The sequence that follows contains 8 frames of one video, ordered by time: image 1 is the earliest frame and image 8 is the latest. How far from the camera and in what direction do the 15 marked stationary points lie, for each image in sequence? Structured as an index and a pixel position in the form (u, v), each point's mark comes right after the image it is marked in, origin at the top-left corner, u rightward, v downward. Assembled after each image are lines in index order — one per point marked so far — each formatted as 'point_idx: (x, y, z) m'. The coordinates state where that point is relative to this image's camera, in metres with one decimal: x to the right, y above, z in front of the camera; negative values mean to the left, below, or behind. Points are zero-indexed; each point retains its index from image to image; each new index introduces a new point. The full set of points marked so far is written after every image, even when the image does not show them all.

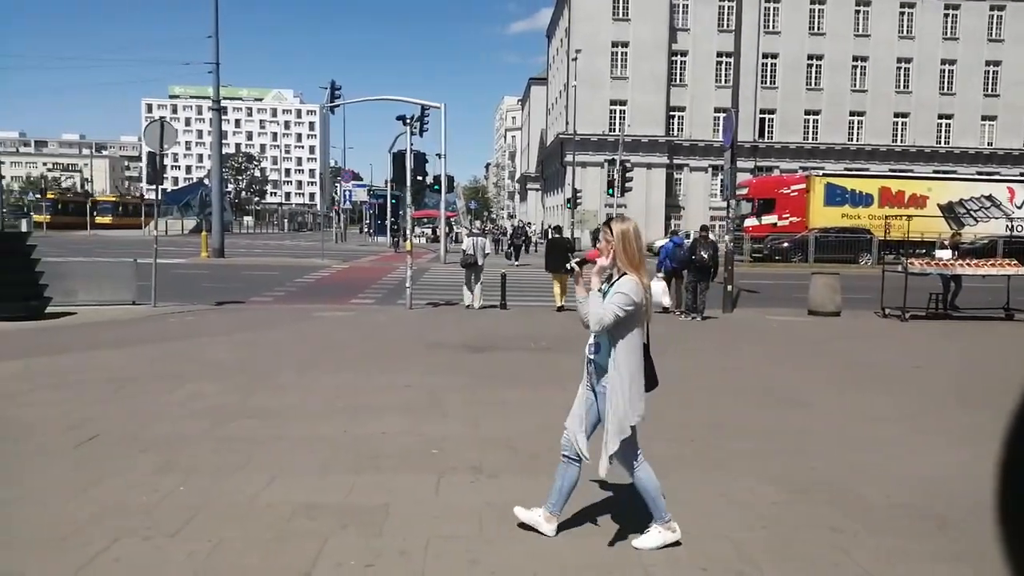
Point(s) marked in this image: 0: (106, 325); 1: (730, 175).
0: (-6.6, -0.6, +13.3) m
1: (+5.1, +2.6, +19.0) m
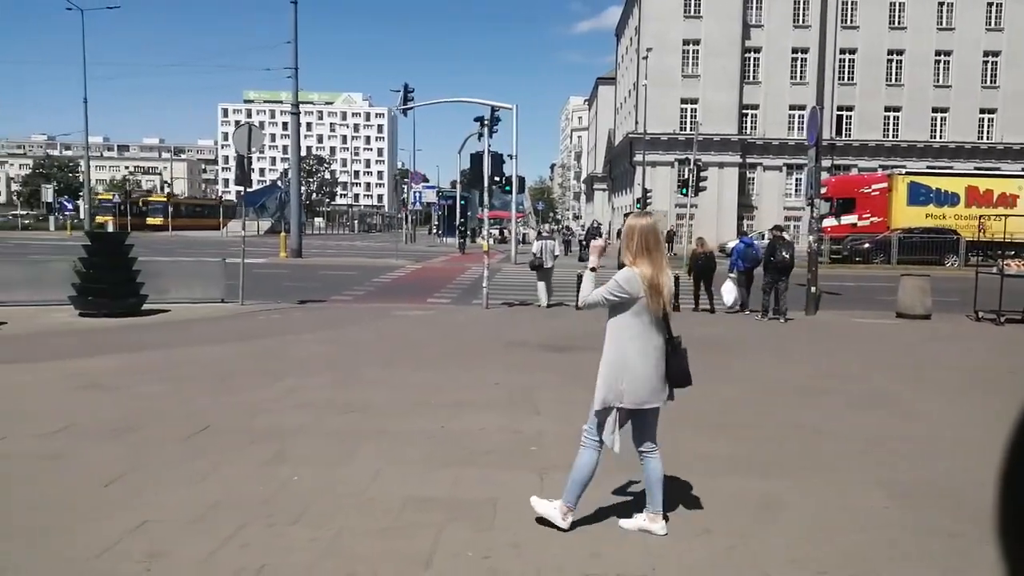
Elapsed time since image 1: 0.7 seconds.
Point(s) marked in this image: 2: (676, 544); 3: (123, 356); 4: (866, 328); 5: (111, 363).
0: (-5.3, -0.6, +13.8) m
1: (+6.9, +2.6, +18.5) m
2: (+0.9, -1.4, +4.4) m
3: (-4.8, -0.8, +10.1) m
4: (+6.5, -0.7, +14.8) m
5: (-4.6, -0.9, +9.3) m
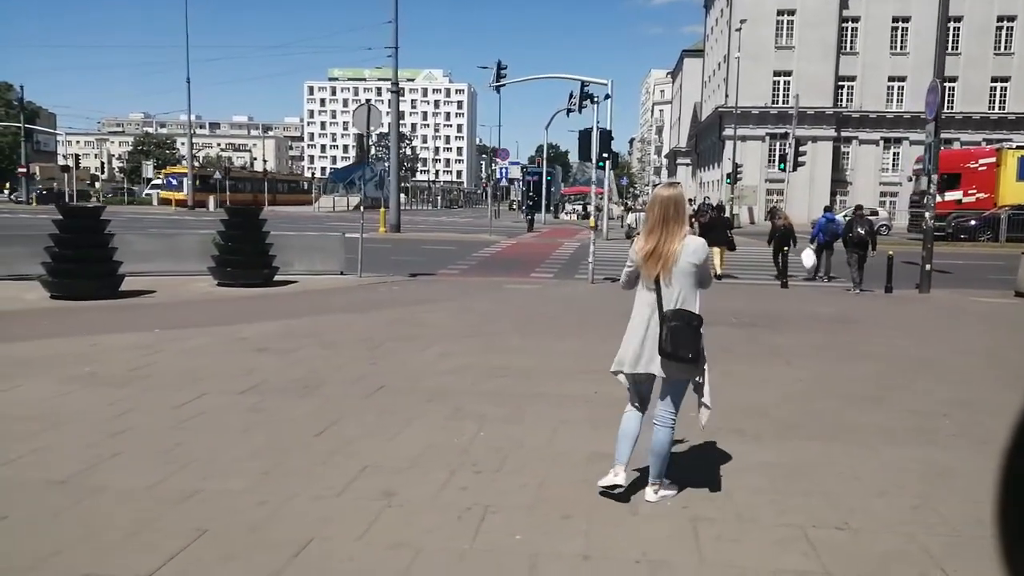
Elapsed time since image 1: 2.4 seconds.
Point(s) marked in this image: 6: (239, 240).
0: (-3.3, -0.1, +14.6) m
1: (+9.3, +3.1, +18.1) m
2: (+2.0, -1.2, +4.7) m
3: (-3.1, -0.5, +10.8) m
4: (+8.5, -0.3, +14.5) m
5: (-3.0, -0.5, +10.0) m
6: (-5.0, +0.9, +15.1) m
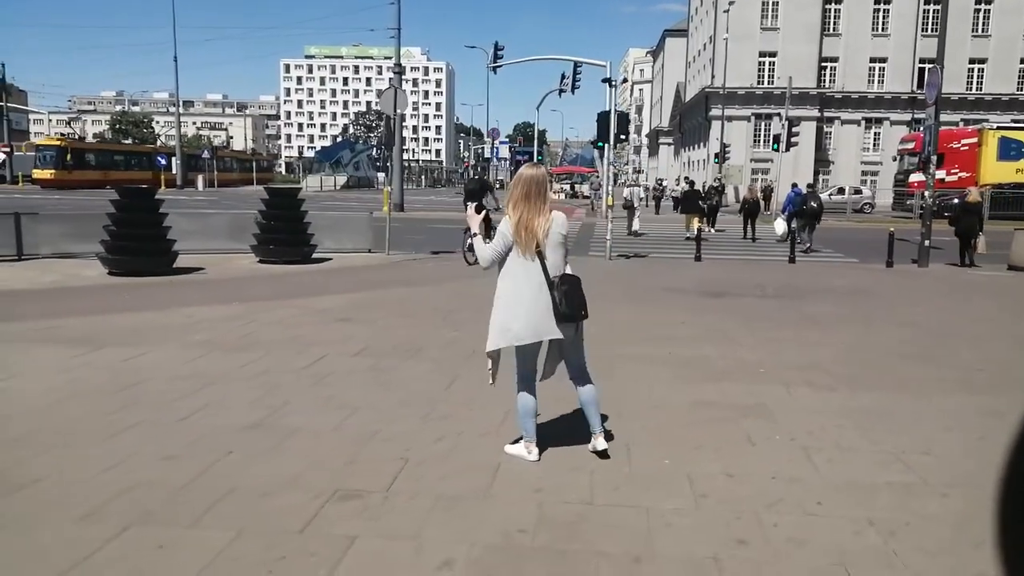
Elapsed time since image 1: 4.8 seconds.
0: (-2.7, +0.3, +15.3) m
1: (+9.8, +3.7, +19.1) m
2: (+2.8, -1.0, +5.6) m
3: (-2.4, -0.1, +11.6) m
4: (+9.1, +0.2, +15.6) m
5: (-2.3, -0.2, +10.8) m
6: (-4.4, +1.3, +15.7) m
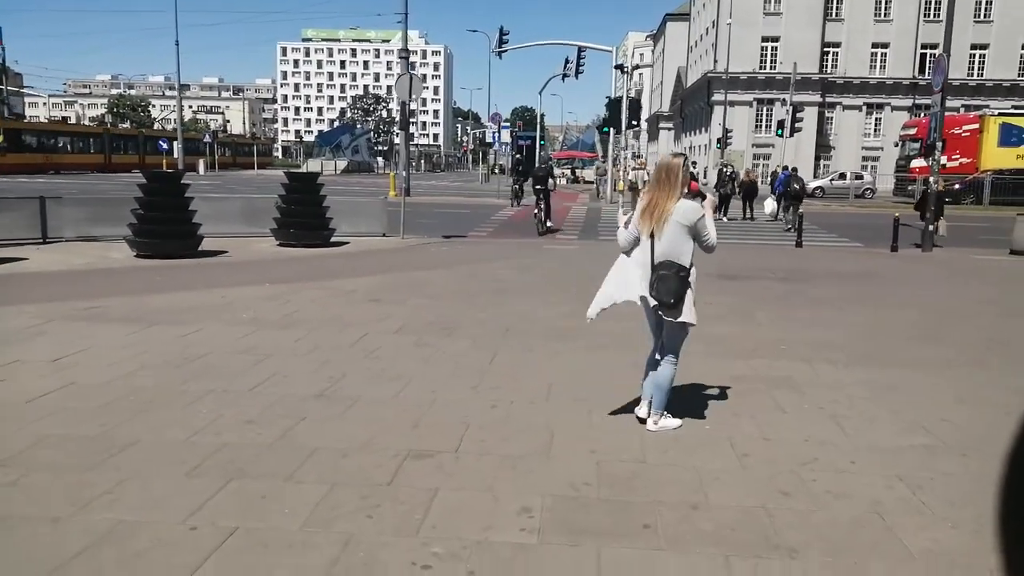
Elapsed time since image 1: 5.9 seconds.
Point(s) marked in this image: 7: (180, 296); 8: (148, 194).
0: (-2.4, +0.6, +15.7) m
1: (+10.1, +4.1, +19.4) m
2: (+3.2, -0.8, +6.0) m
3: (-2.1, +0.1, +12.0) m
4: (+9.4, +0.5, +16.0) m
5: (-2.0, 0.0, +11.2) m
6: (-4.1, +1.7, +16.0) m
7: (-4.1, -0.1, +10.1) m
8: (-6.2, +1.6, +13.9) m
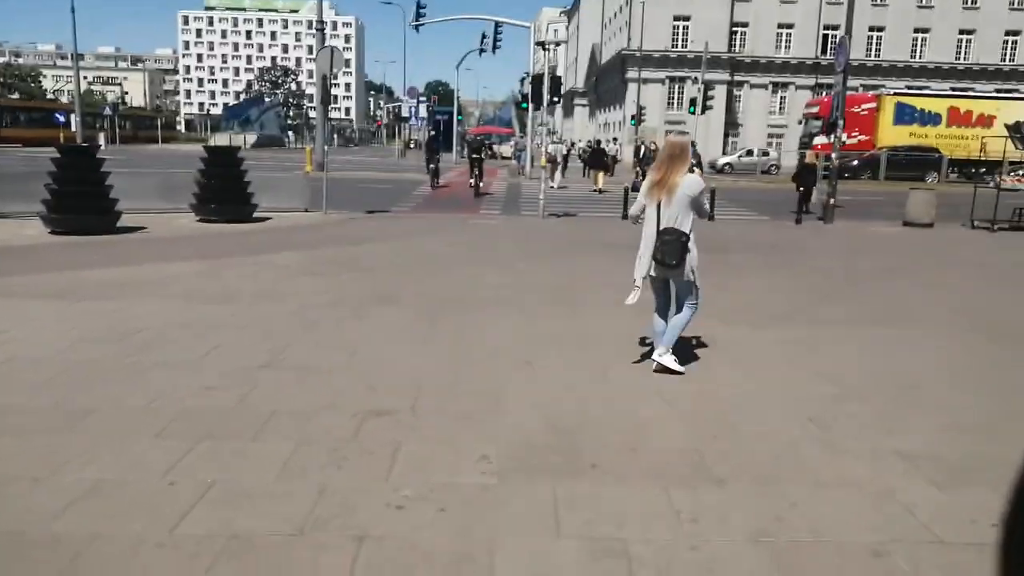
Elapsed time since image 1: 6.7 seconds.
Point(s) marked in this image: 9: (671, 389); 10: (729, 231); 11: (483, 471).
0: (-3.8, +1.1, +15.7) m
1: (+8.1, +4.8, +20.6) m
2: (+2.7, -0.6, +6.7) m
3: (-3.2, +0.5, +12.0) m
4: (+7.9, +1.1, +17.2) m
5: (-3.0, +0.4, +11.2) m
6: (-5.6, +2.1, +15.8) m
7: (-5.0, +0.2, +10.0) m
8: (-7.4, +2.0, +13.5) m
9: (+1.1, -0.7, +5.6) m
10: (+4.4, +1.2, +16.7) m
11: (-0.1, -0.9, +4.2) m
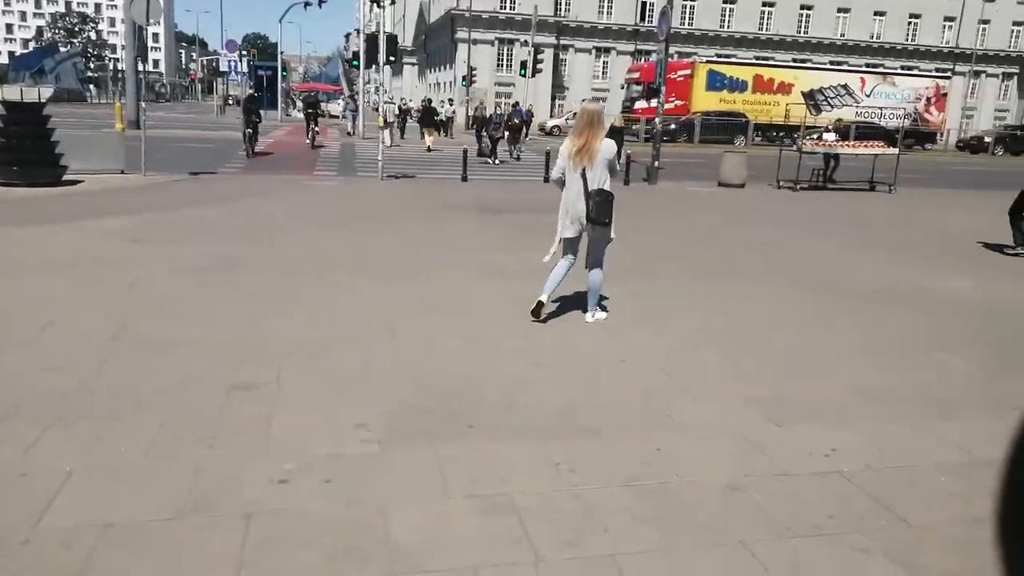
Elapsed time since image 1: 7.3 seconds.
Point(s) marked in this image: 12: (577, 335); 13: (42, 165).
0: (-6.8, +1.7, +14.6) m
1: (+3.9, +6.0, +21.6) m
2: (+1.5, -0.2, +7.2) m
3: (-5.3, +0.9, +11.2) m
4: (+4.4, +2.1, +18.4) m
5: (-5.0, +0.8, +10.5) m
6: (-8.5, +2.6, +14.3) m
7: (-6.7, +0.5, +8.8) m
8: (-9.8, +2.3, +11.6) m
9: (+0.2, -0.4, +5.8) m
10: (+1.1, +2.0, +17.3) m
11: (-0.8, -0.8, +4.2) m
12: (+0.5, -0.4, +6.2) m
13: (-8.4, +2.2, +14.5) m
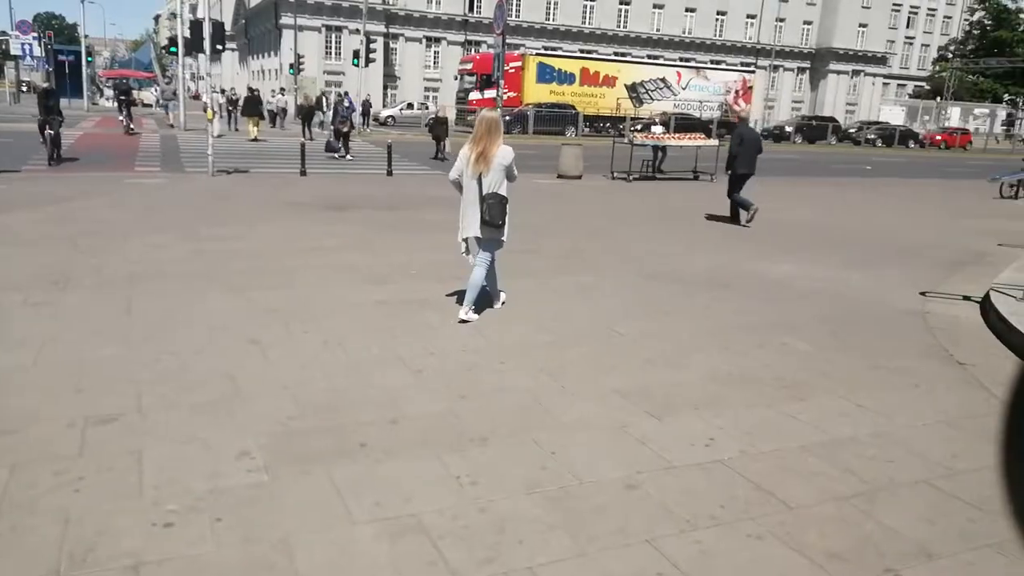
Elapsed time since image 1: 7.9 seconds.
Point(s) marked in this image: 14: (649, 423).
0: (-9.3, +1.4, +12.9) m
1: (-0.4, +6.2, +21.8) m
2: (+0.4, -0.2, +7.3) m
3: (-7.2, +0.7, +9.8) m
4: (+0.8, +2.3, +18.8) m
5: (-6.7, +0.6, +9.2) m
6: (-11.0, +2.3, +12.3) m
7: (-8.0, +0.2, +7.3) m
8: (-11.7, +1.9, +9.4) m
9: (-0.7, -0.5, +5.7) m
10: (-2.1, +2.1, +17.1) m
11: (-1.3, -0.9, +3.9) m
12: (-0.4, -0.4, +6.1) m
13: (-10.9, +1.9, +12.5) m
14: (+0.8, -0.8, +4.8) m
